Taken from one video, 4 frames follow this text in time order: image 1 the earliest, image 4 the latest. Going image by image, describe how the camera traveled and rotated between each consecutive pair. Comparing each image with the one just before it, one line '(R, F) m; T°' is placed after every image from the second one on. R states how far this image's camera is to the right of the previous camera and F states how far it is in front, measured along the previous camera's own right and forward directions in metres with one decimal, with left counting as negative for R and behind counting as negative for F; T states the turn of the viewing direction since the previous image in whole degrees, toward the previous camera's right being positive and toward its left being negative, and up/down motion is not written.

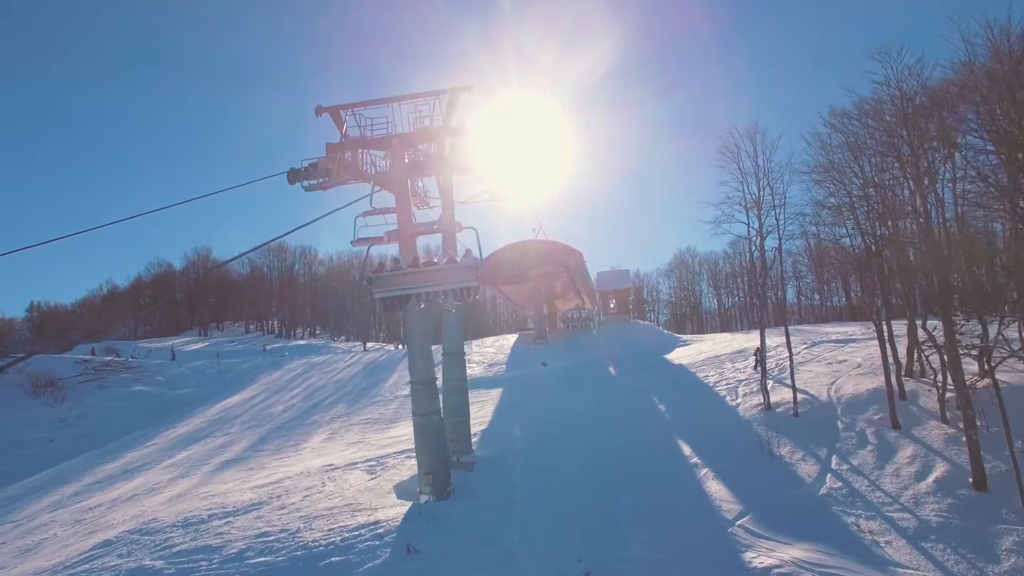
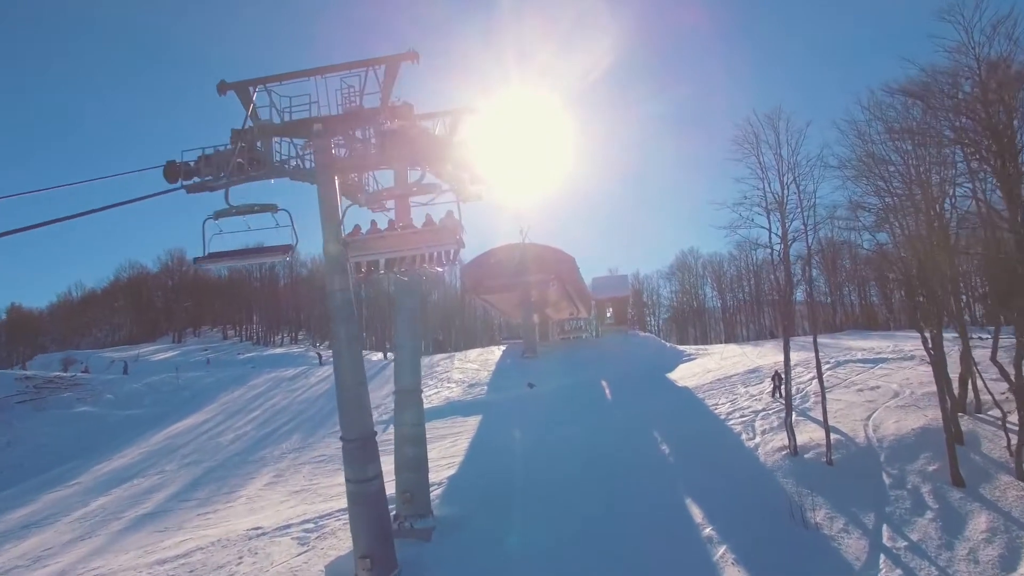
(+0.6, +2.9) m; 0°
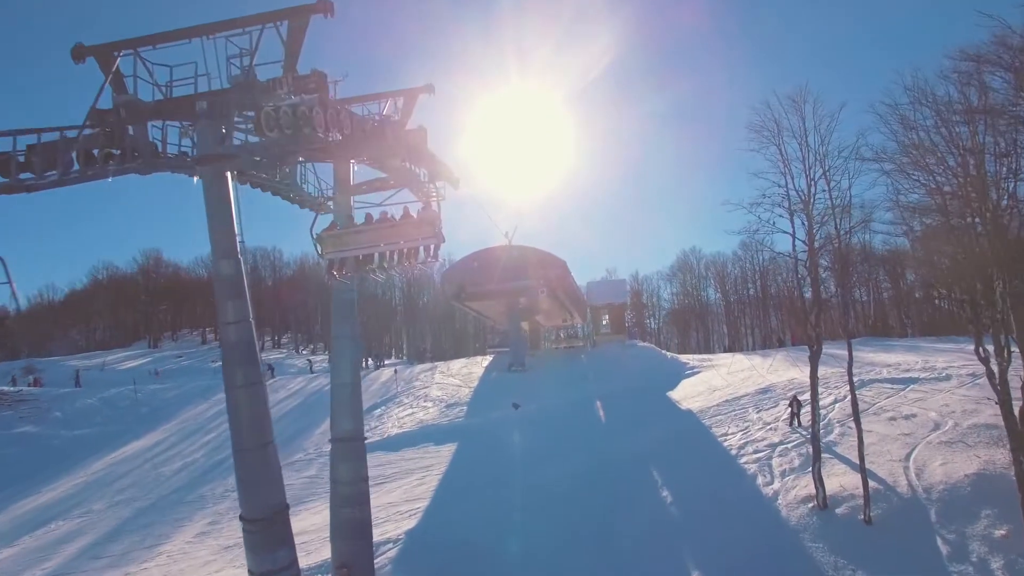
(+0.5, +2.4) m; 0°
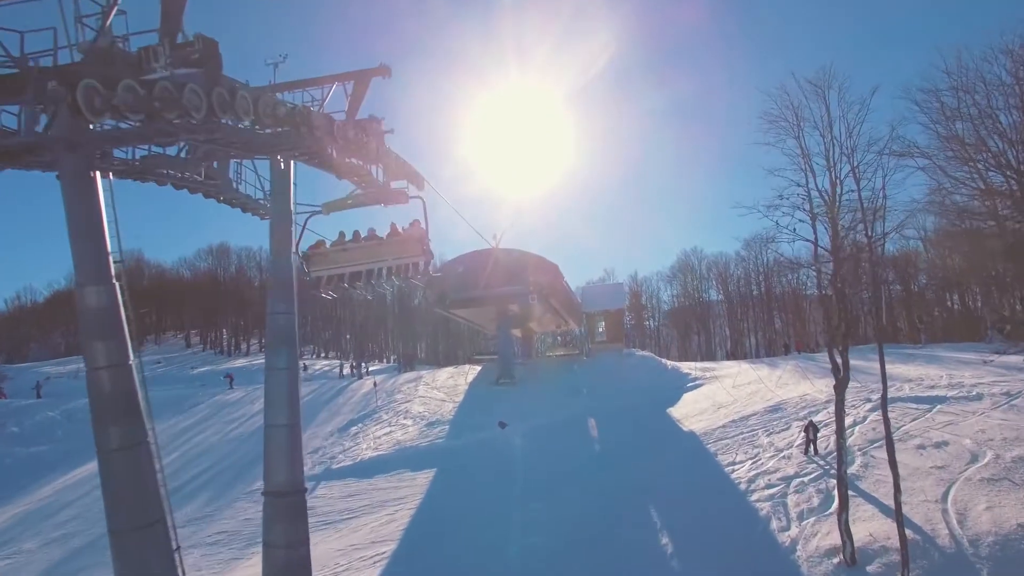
(+0.4, +1.7) m; 0°
